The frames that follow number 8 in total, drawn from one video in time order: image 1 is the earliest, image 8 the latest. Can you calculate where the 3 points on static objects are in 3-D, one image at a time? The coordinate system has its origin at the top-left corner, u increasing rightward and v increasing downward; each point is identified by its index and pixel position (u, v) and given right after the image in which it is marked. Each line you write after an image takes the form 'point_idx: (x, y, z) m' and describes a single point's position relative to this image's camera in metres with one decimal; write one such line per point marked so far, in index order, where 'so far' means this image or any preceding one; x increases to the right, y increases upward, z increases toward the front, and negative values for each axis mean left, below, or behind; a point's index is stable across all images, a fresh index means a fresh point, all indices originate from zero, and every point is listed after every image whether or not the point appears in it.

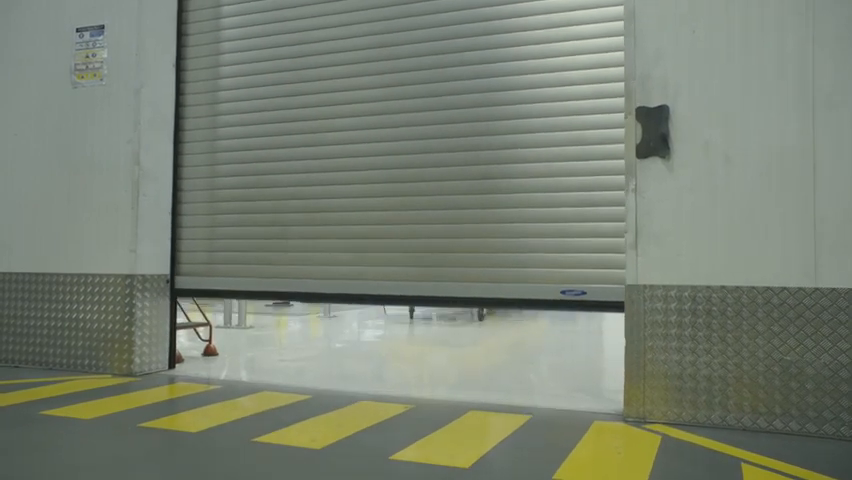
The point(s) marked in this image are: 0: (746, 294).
0: (+1.1, -0.2, +2.3) m
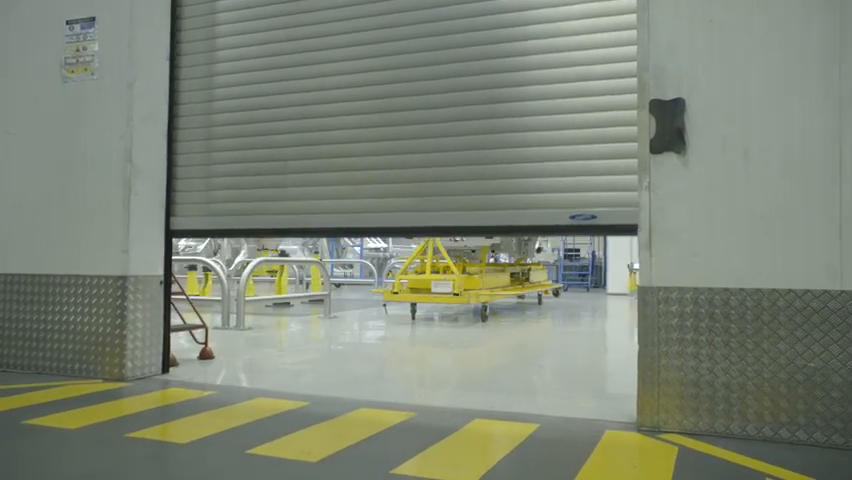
0: (+1.1, -0.2, +2.2) m
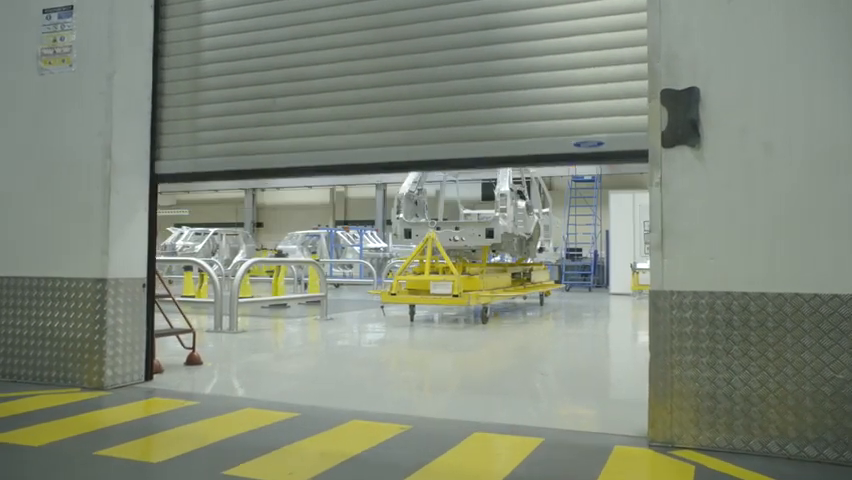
0: (+1.1, -0.2, +2.0) m
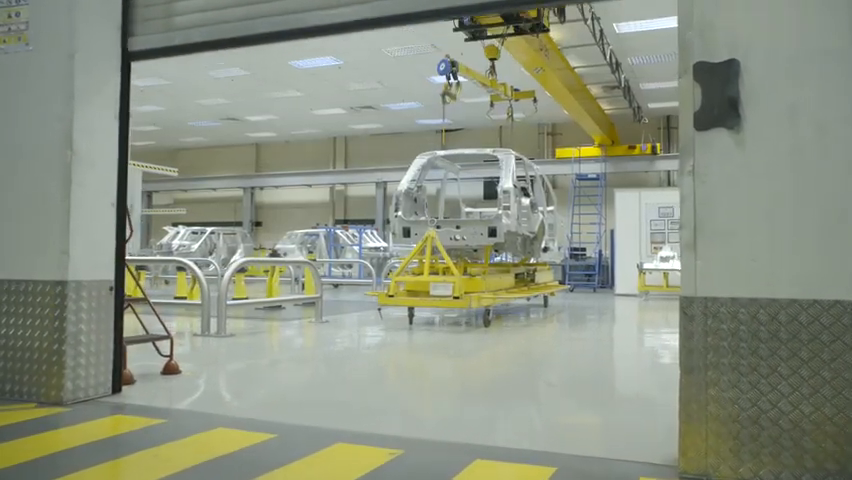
0: (+1.1, -0.2, +1.7) m
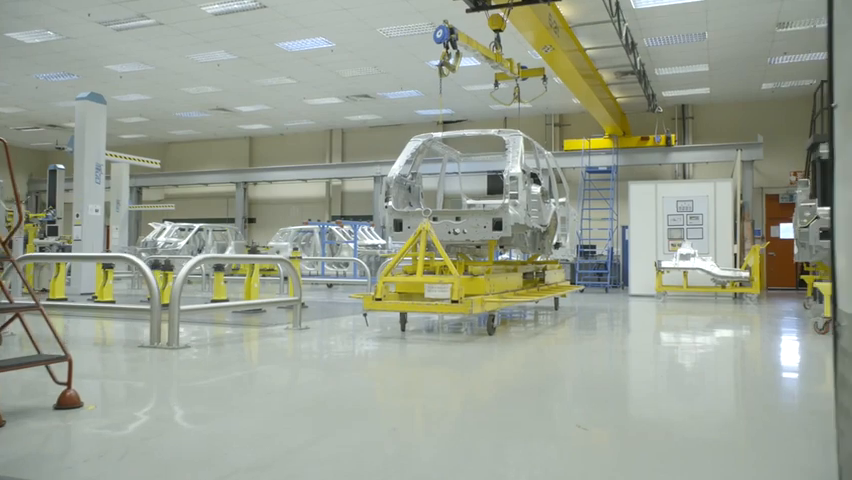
0: (+1.0, -0.1, +0.8) m
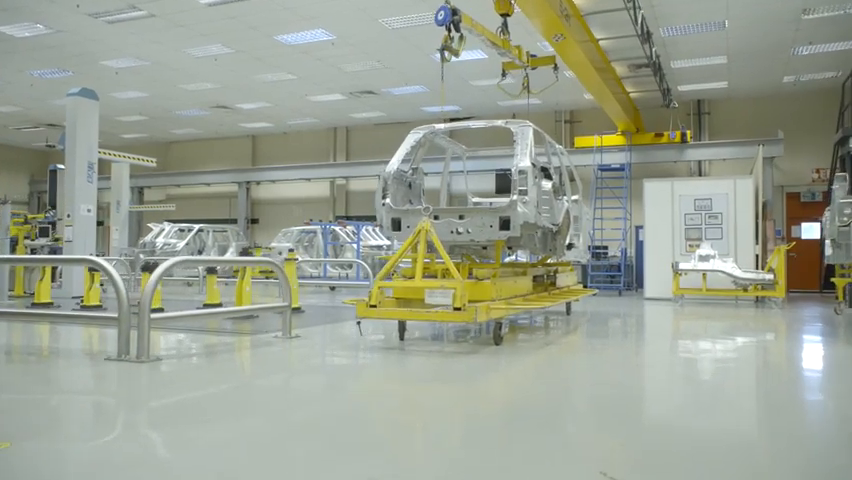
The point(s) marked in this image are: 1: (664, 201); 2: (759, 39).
0: (+1.0, -0.1, +0.3) m
1: (+3.9, +0.7, +10.8) m
2: (+5.3, +3.2, +10.5) m
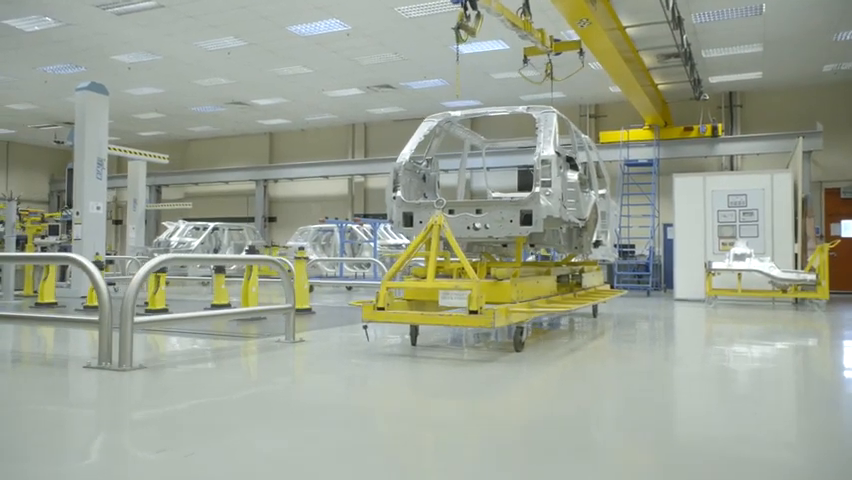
0: (+0.9, -0.1, -0.1) m
1: (+4.2, +0.7, +10.3) m
2: (+5.6, +3.3, +9.9) m
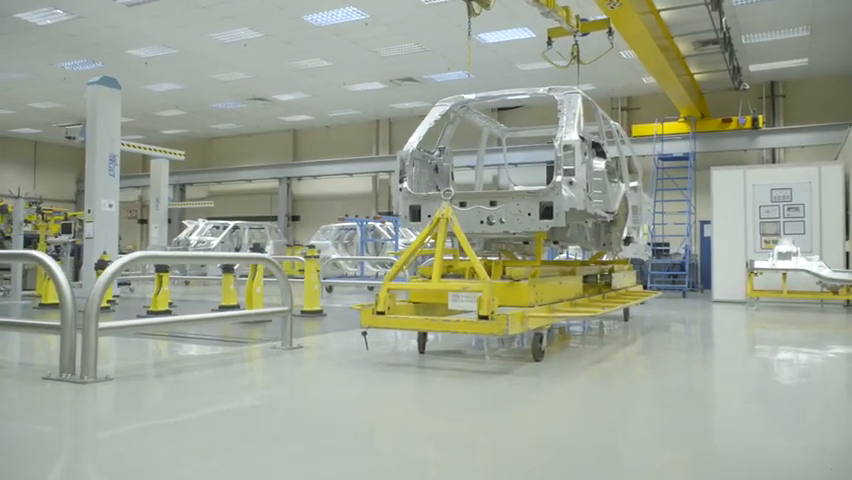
0: (+0.7, -0.1, -0.6) m
1: (+4.5, +0.7, +9.6) m
2: (+5.9, +3.3, +9.2) m
